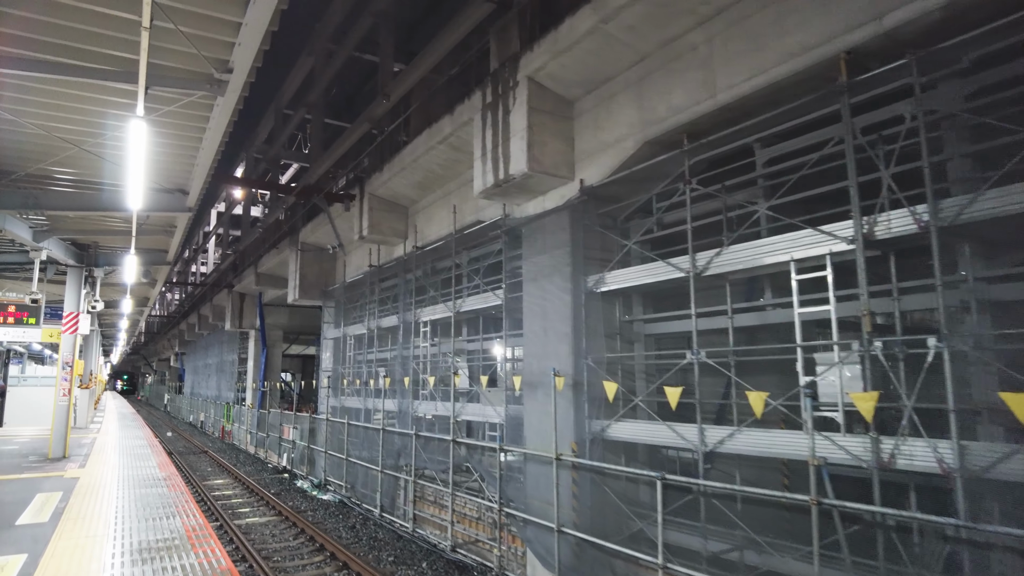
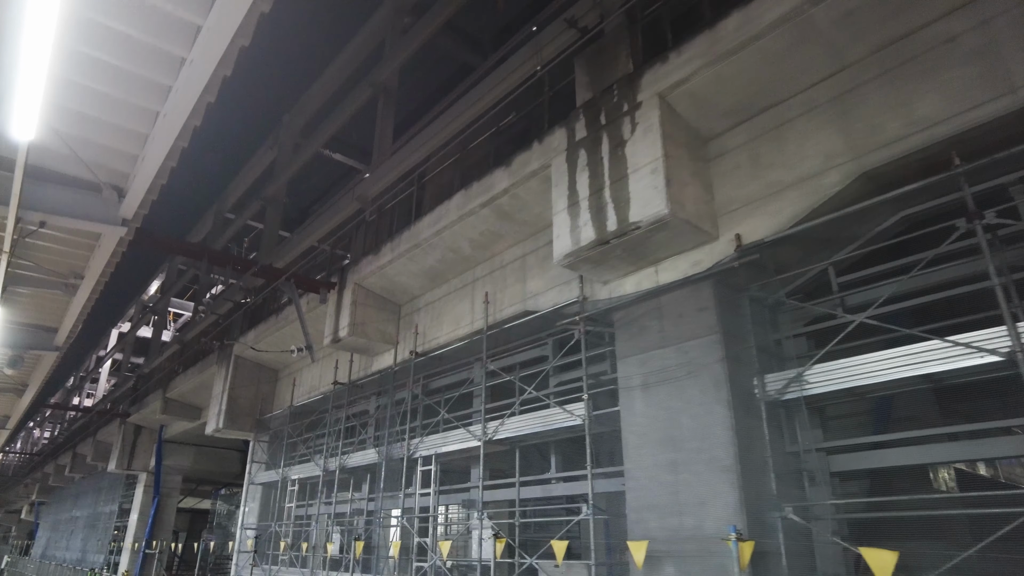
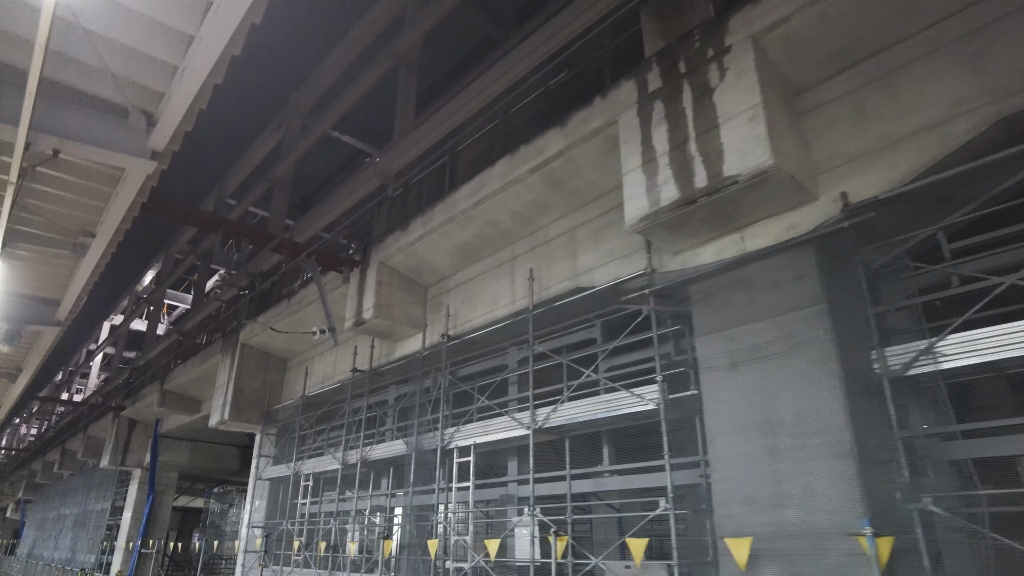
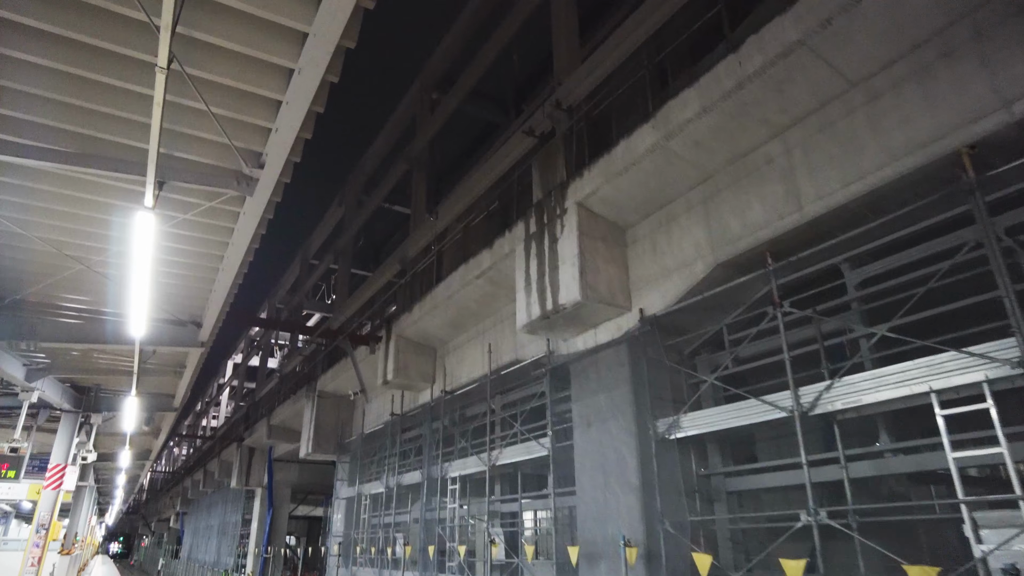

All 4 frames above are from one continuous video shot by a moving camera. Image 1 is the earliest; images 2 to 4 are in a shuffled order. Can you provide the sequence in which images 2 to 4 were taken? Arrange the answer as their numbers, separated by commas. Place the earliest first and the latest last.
4, 2, 3
